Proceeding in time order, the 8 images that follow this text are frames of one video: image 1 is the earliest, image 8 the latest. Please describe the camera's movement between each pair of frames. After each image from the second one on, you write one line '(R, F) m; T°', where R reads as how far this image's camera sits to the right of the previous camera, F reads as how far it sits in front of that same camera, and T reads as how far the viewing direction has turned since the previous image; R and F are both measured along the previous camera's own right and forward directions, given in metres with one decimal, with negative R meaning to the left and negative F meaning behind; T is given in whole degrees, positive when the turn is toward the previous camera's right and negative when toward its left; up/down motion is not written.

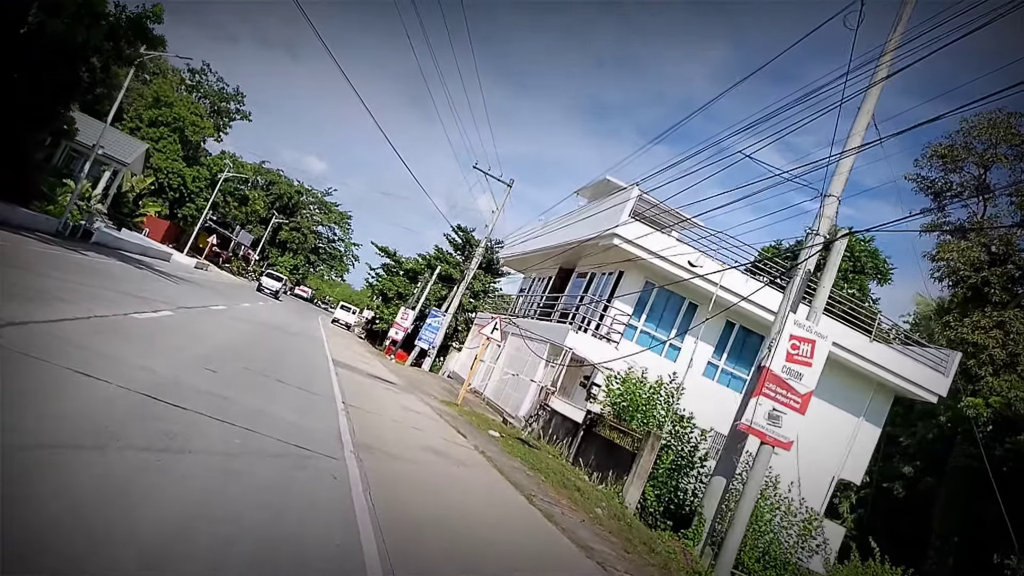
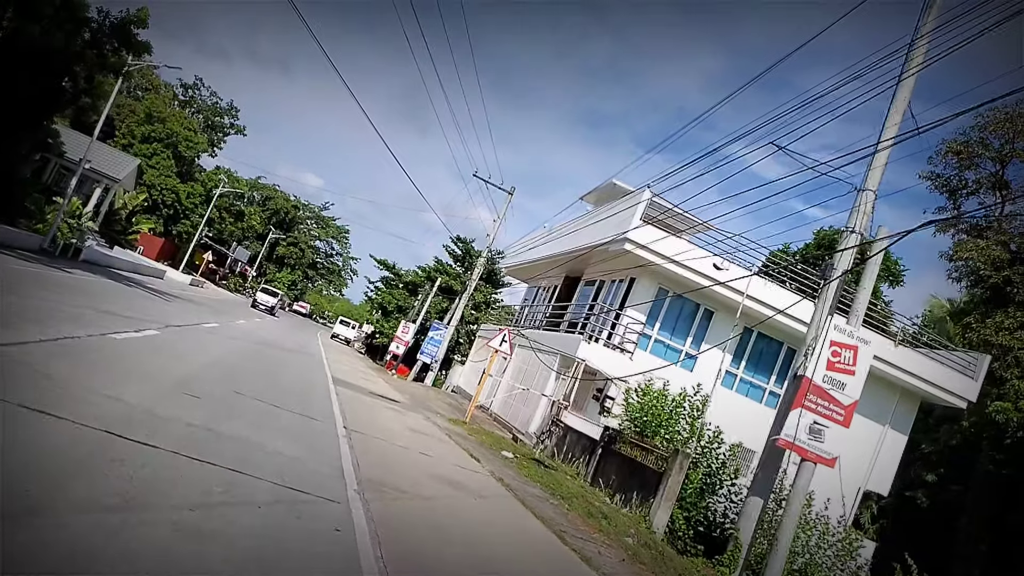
(-0.2, +0.9) m; 0°
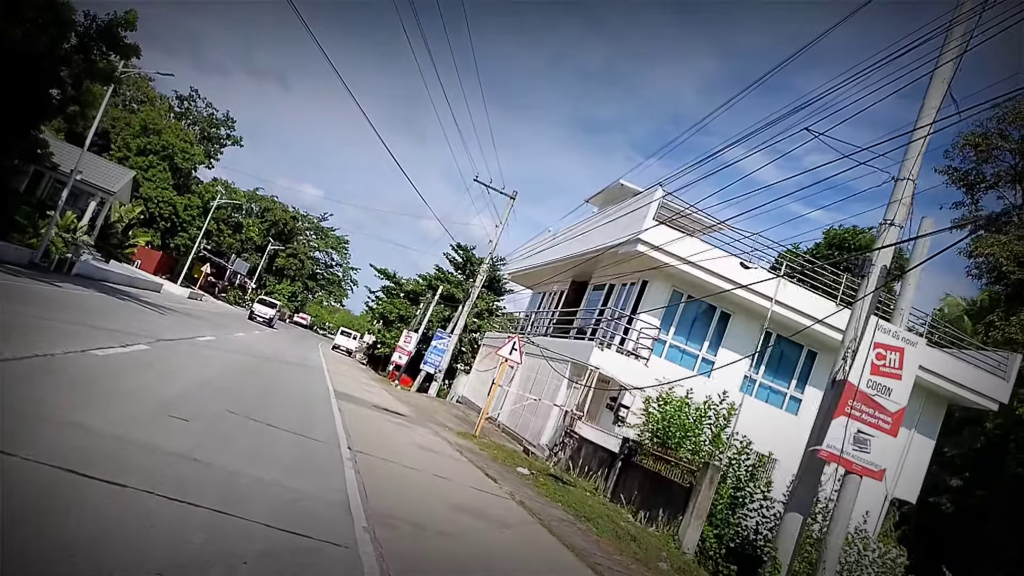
(-0.2, +0.8) m; 0°
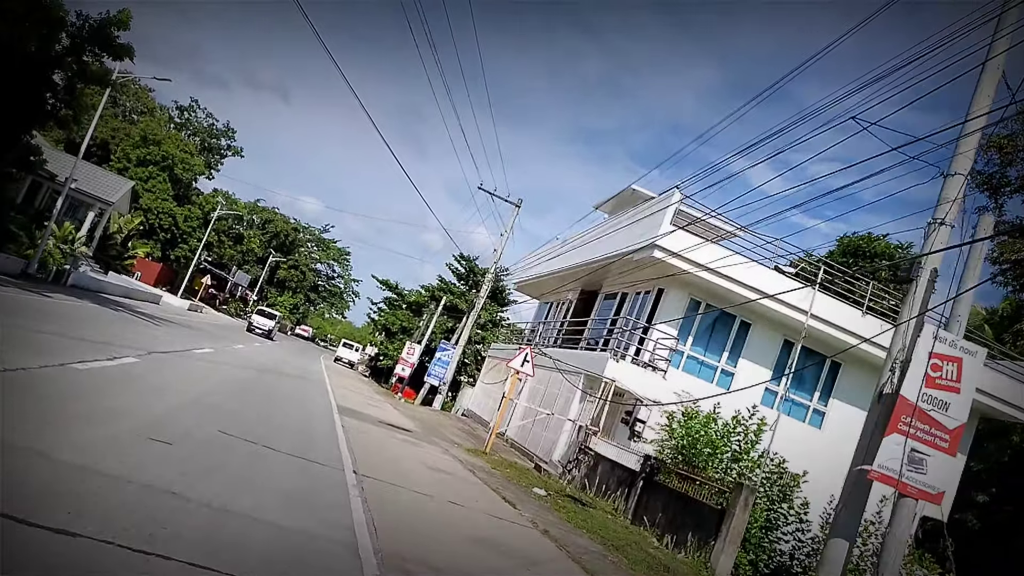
(-0.2, +0.8) m; 0°
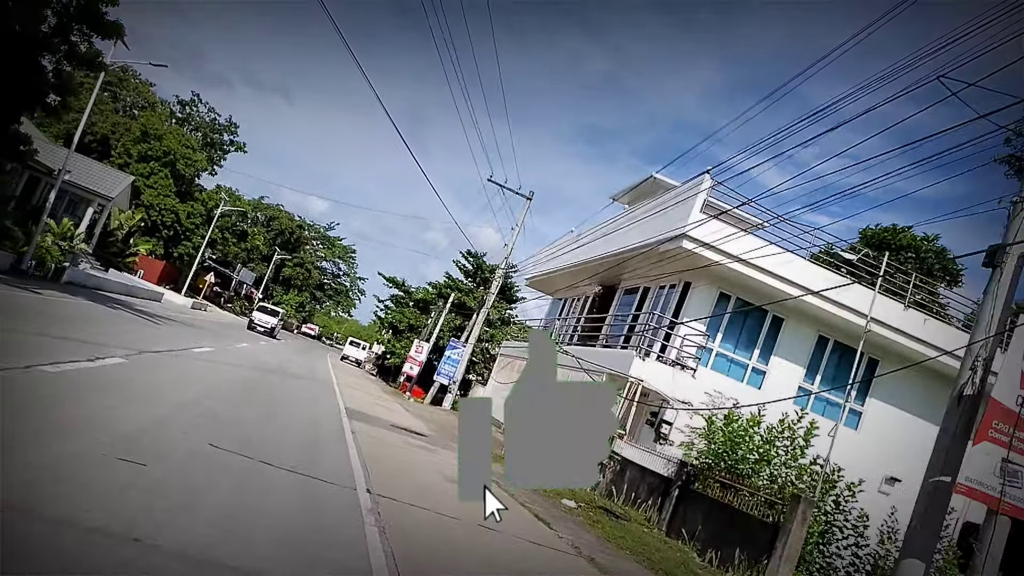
(-0.3, +1.1) m; 0°
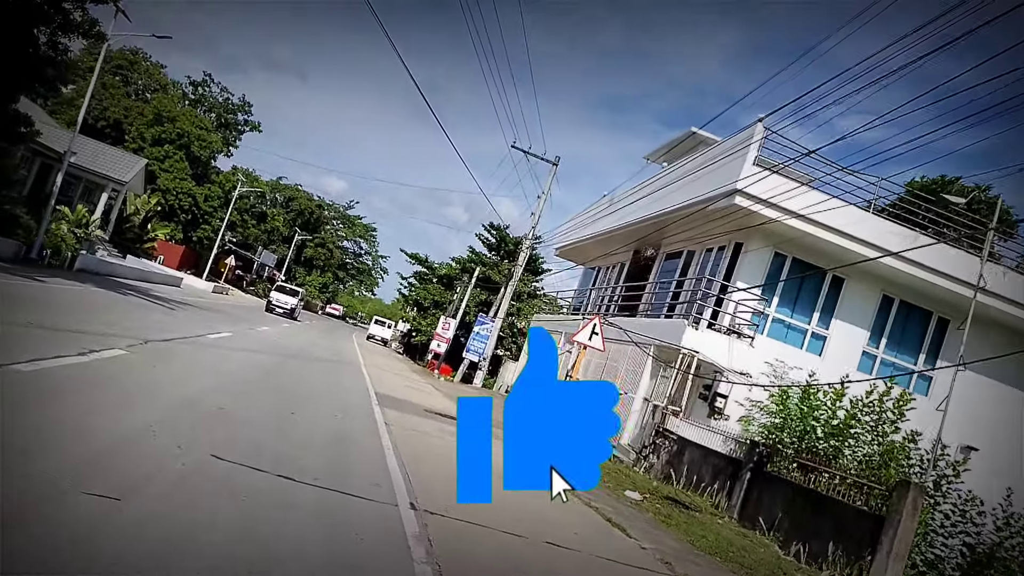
(-0.3, +1.3) m; -2°
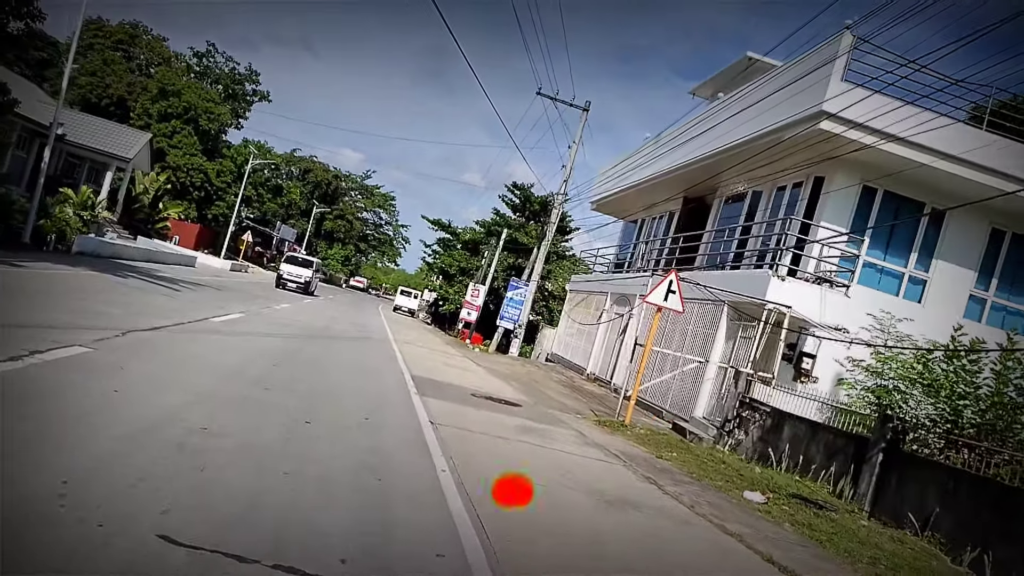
(-0.5, +2.1) m; -2°
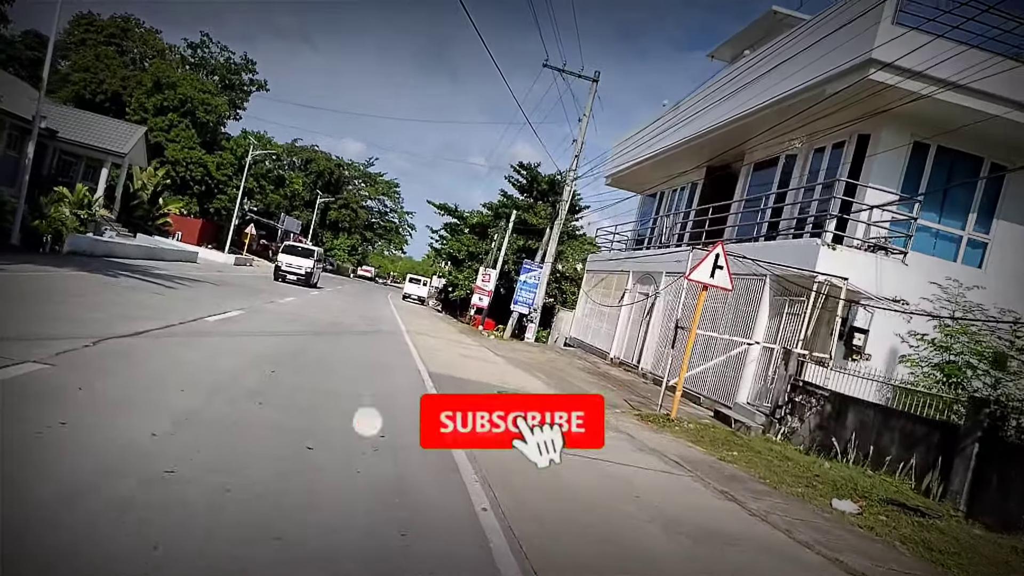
(-0.2, +1.1) m; -1°
